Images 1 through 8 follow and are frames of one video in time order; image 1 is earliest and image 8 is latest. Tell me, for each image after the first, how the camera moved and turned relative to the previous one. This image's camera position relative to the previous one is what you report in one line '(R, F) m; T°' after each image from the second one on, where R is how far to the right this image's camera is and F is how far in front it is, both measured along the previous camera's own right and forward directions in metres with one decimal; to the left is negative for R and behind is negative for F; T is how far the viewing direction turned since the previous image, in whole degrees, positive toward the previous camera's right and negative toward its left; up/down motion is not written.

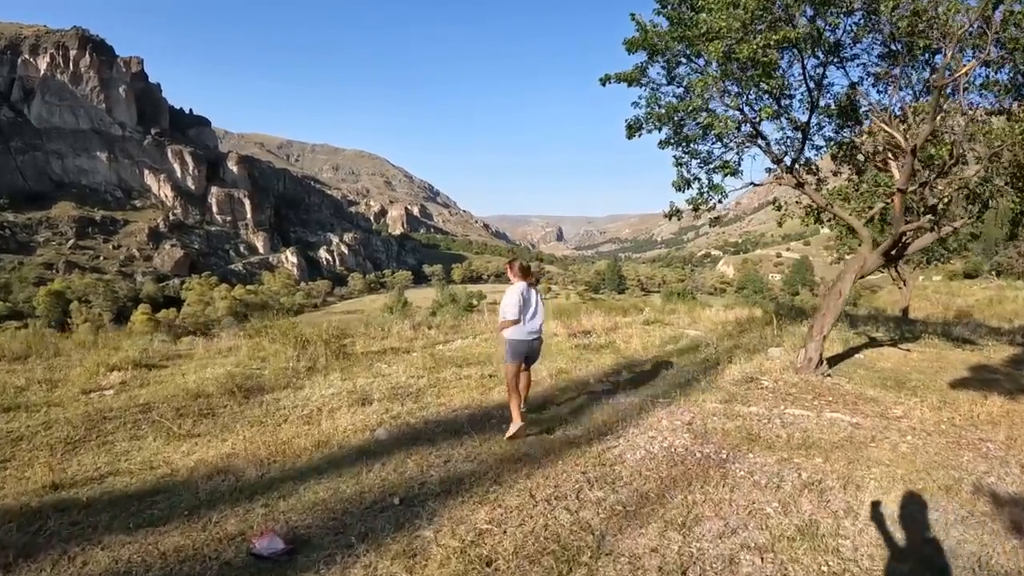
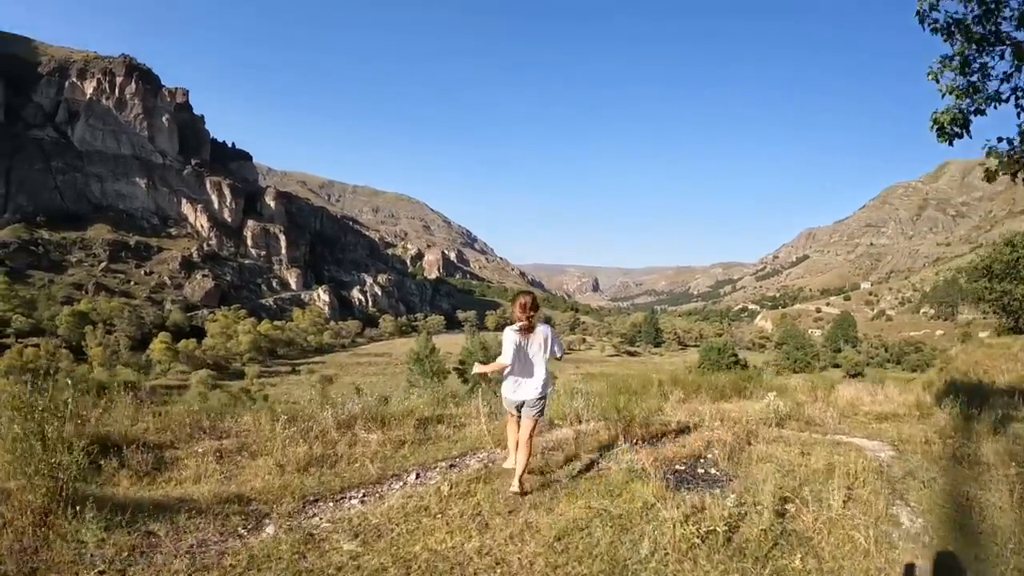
(0.0, +2.6) m; -4°
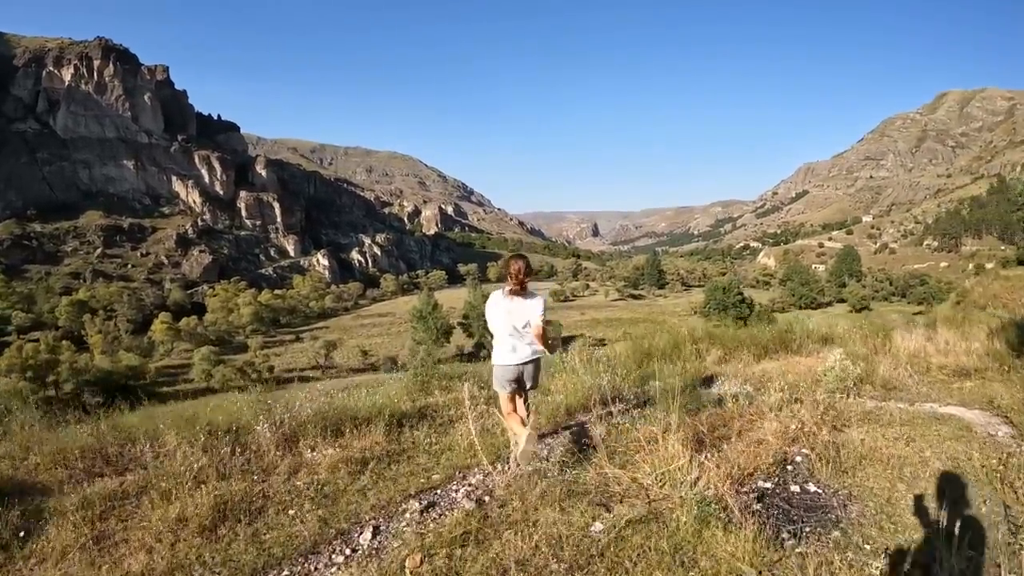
(0.0, +0.7) m; 0°
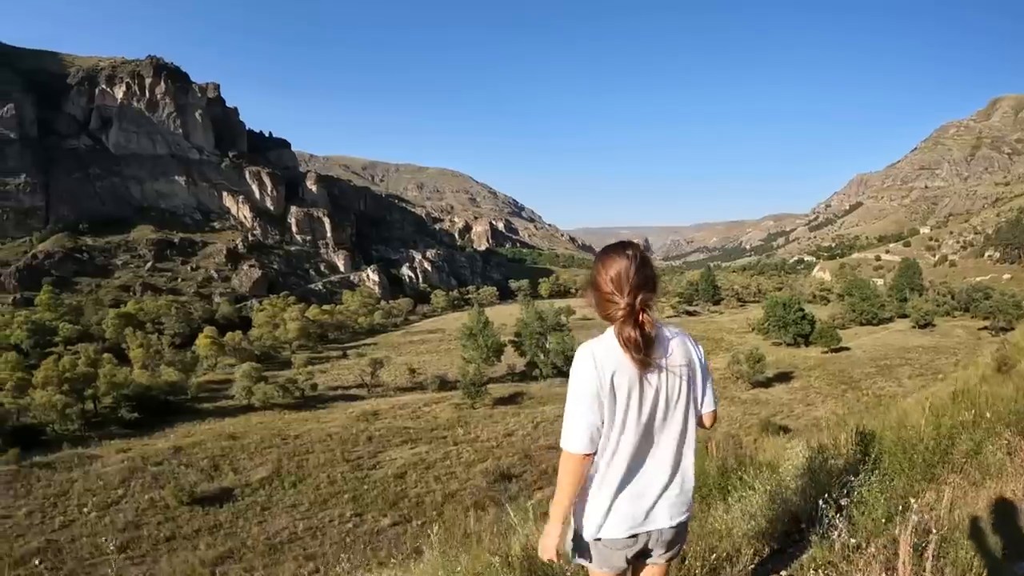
(-2.7, +2.1) m; -3°
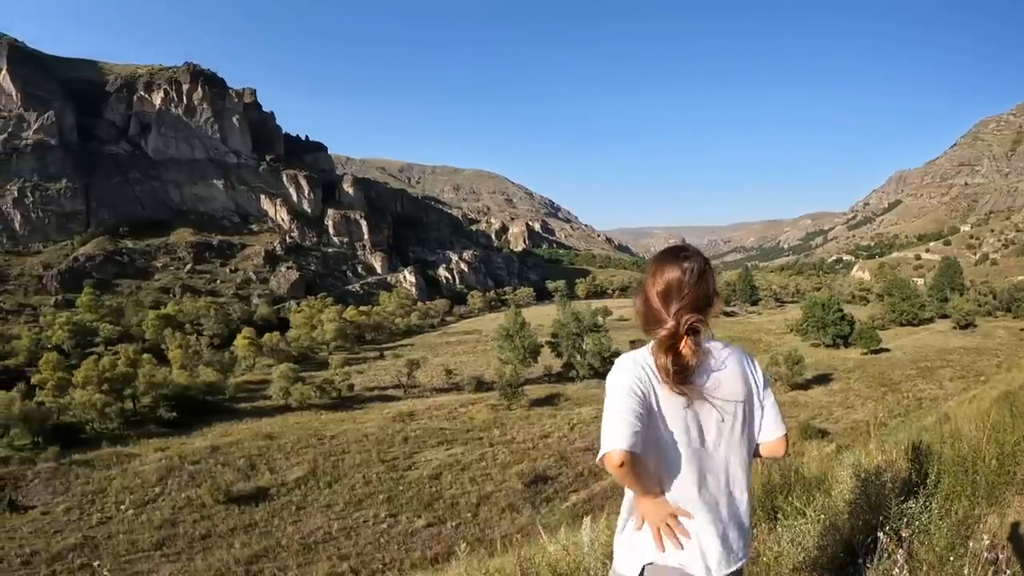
(-2.0, +0.1) m; -2°
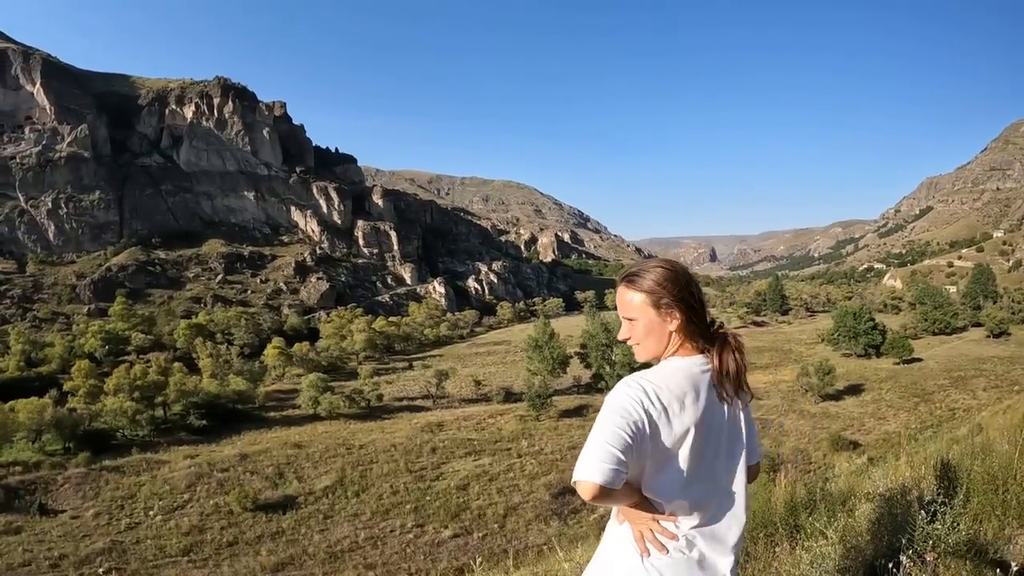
(-0.9, -0.2) m; -2°
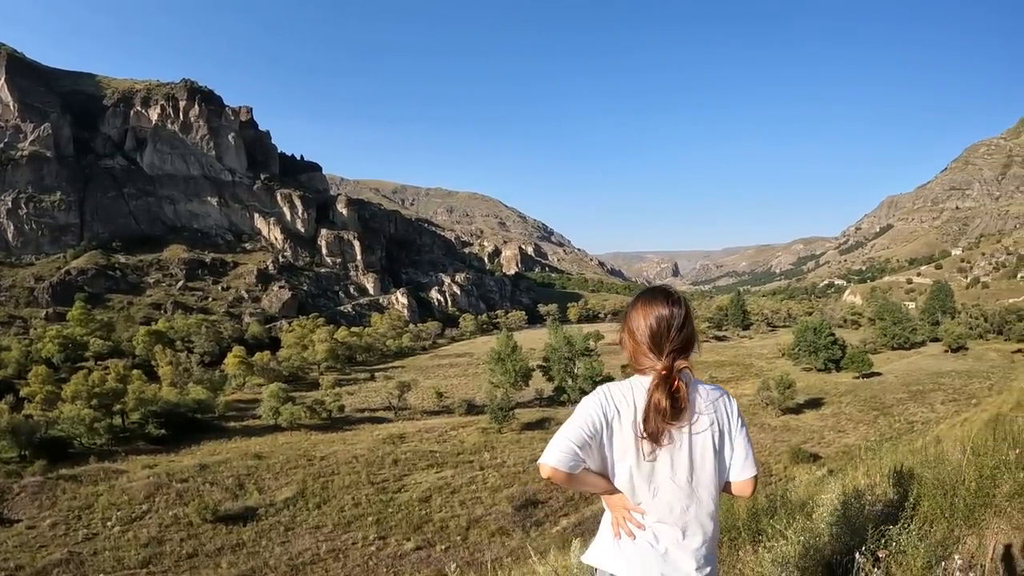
(+1.7, +0.1) m; +2°
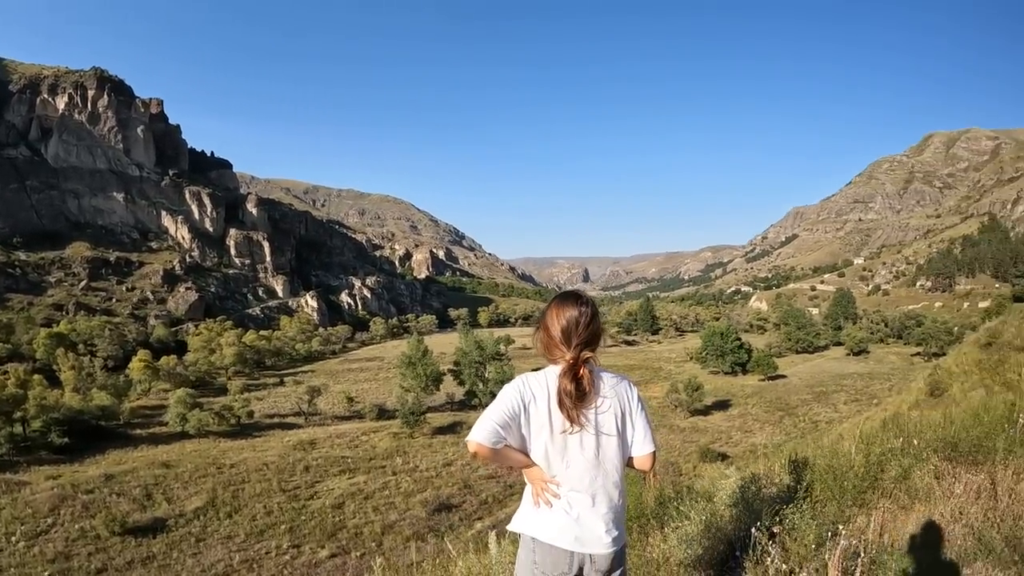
(+4.1, -0.9) m; +5°
